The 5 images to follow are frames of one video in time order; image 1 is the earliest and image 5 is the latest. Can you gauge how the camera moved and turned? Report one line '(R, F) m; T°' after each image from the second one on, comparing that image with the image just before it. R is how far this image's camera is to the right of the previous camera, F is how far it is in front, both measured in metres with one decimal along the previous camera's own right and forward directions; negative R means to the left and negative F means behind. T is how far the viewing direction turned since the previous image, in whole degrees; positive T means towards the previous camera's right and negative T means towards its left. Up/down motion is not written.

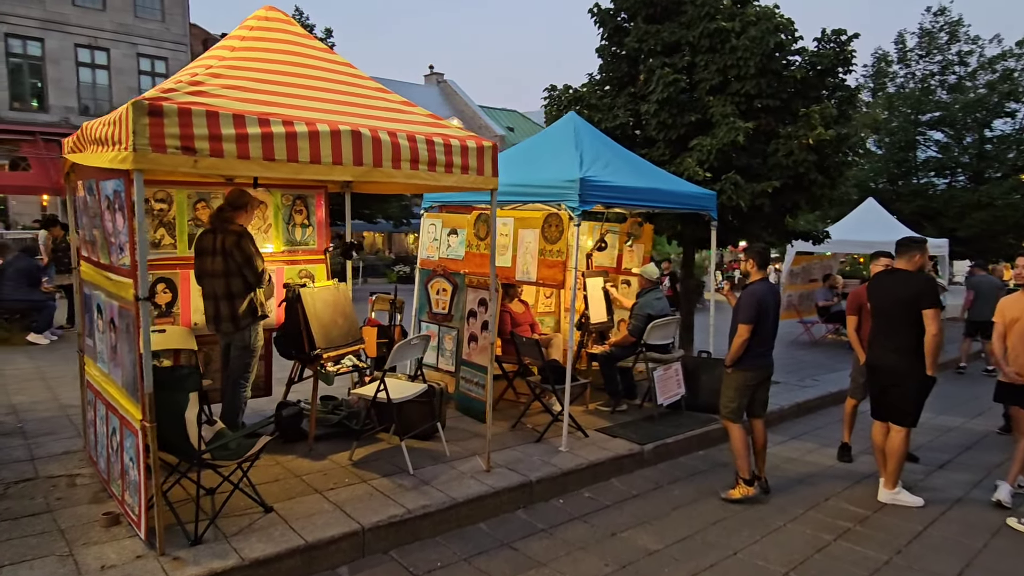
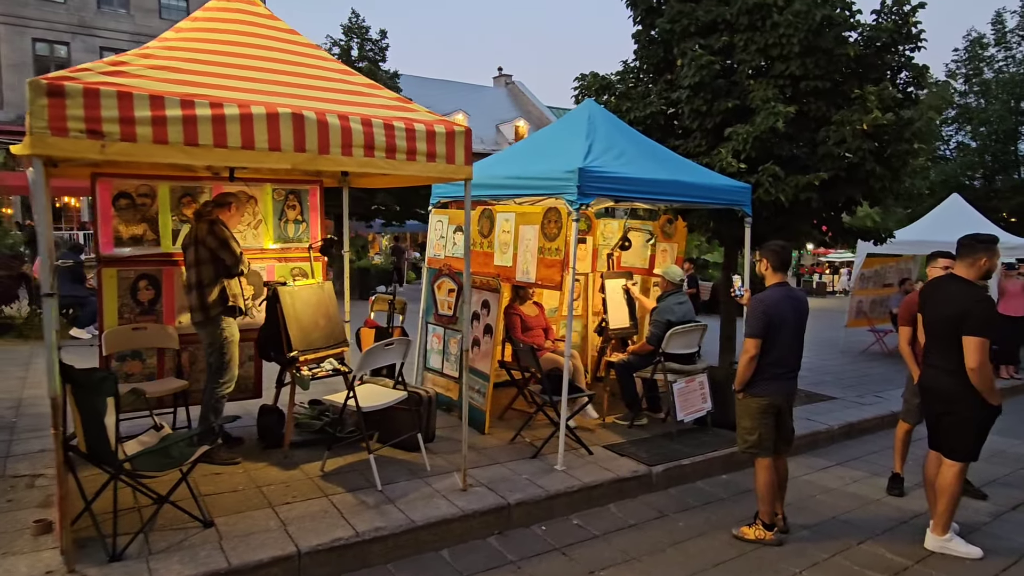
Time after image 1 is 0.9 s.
(+0.7, +0.5) m; -7°
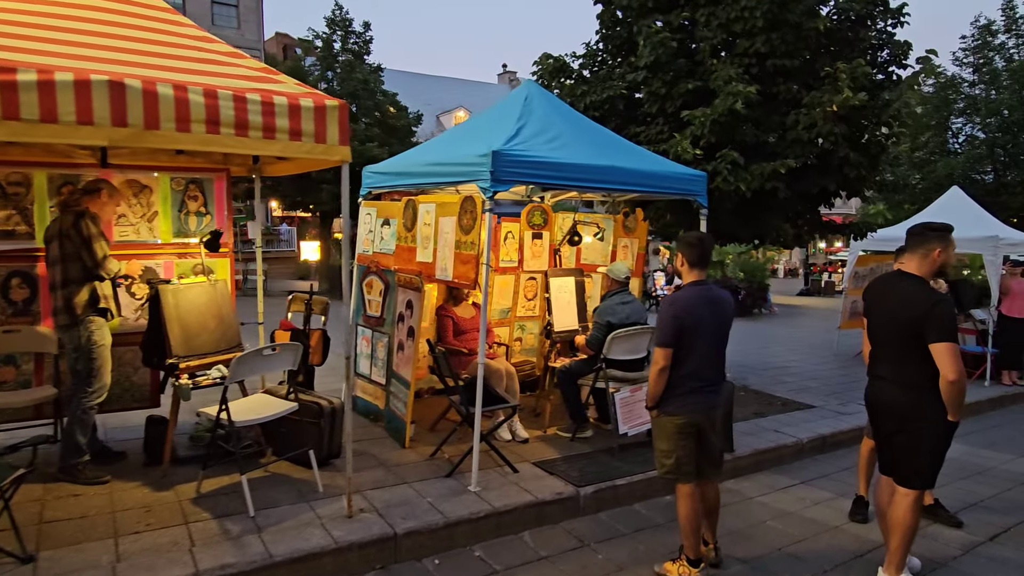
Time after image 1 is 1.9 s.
(+0.8, +0.6) m; -1°
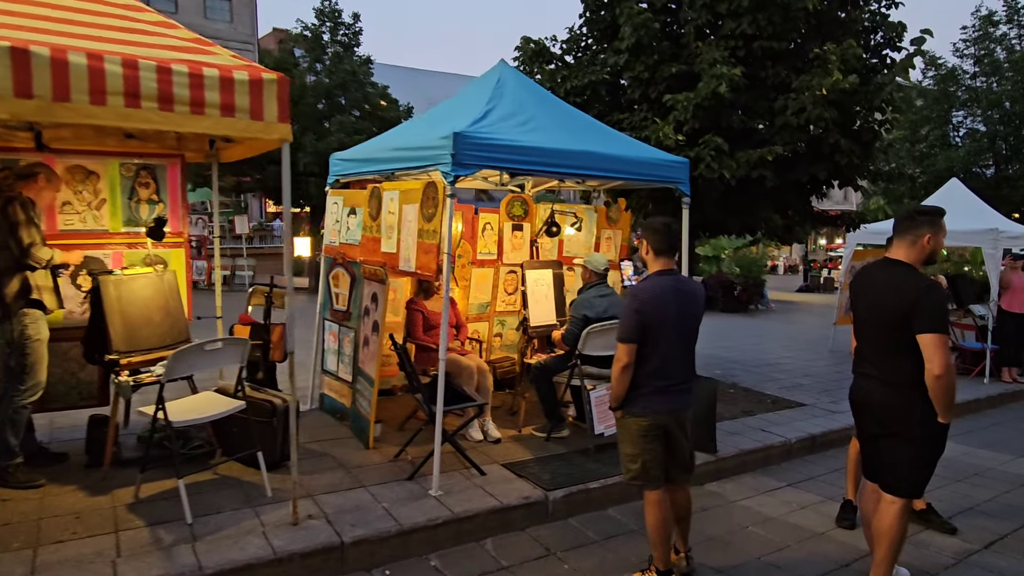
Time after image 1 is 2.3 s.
(+0.3, +0.3) m; 0°
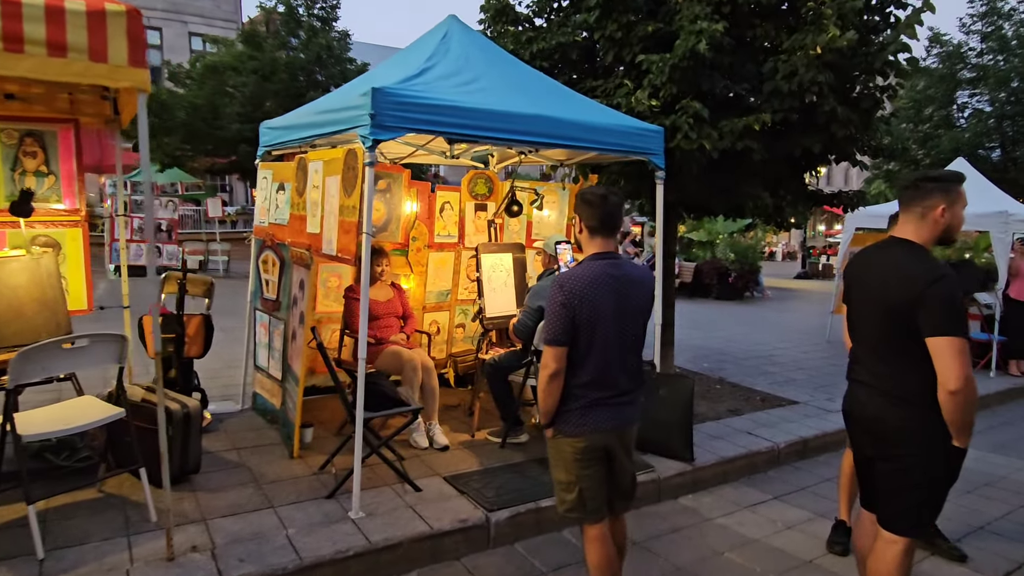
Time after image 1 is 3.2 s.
(+0.4, +0.7) m; 0°
